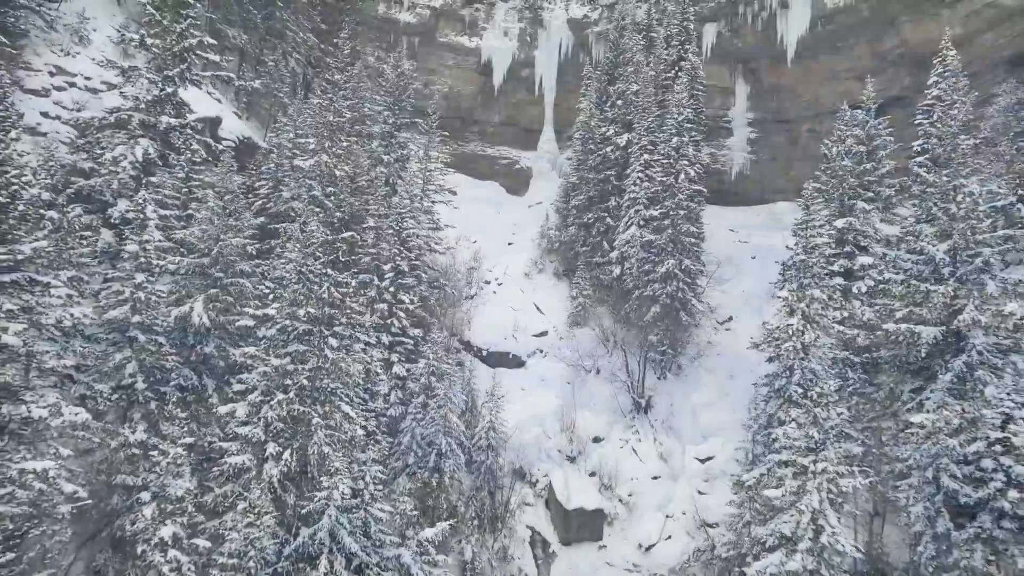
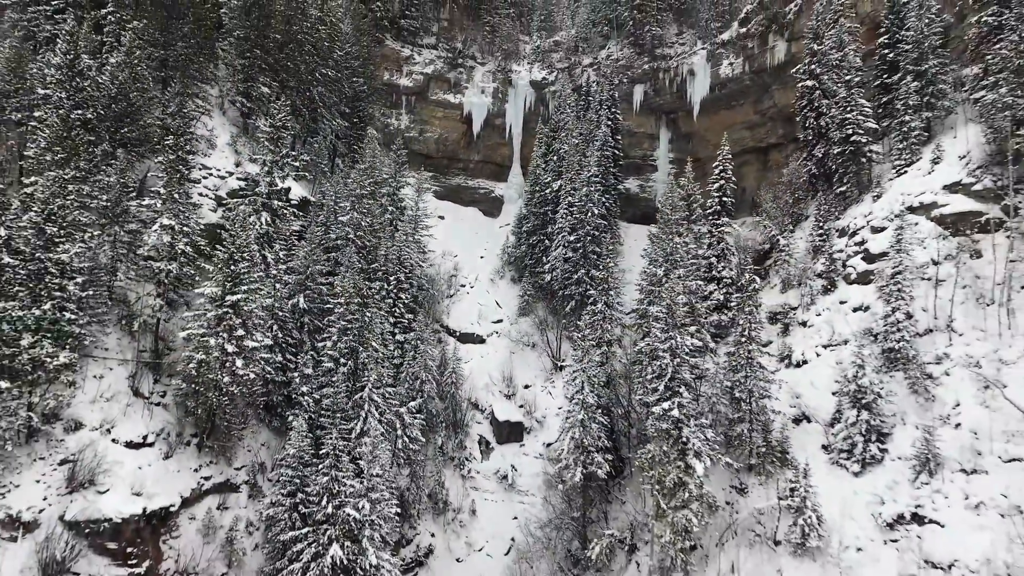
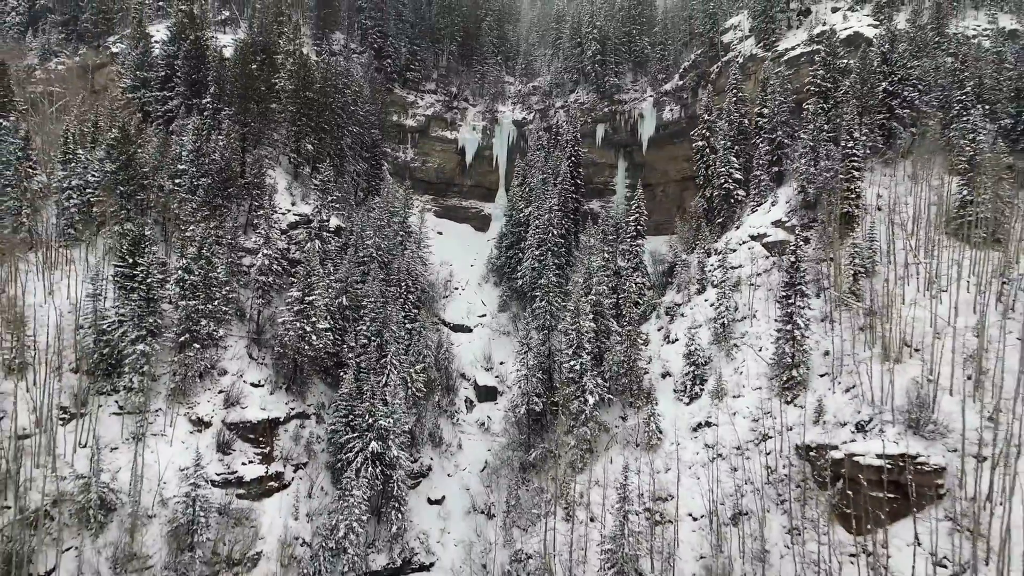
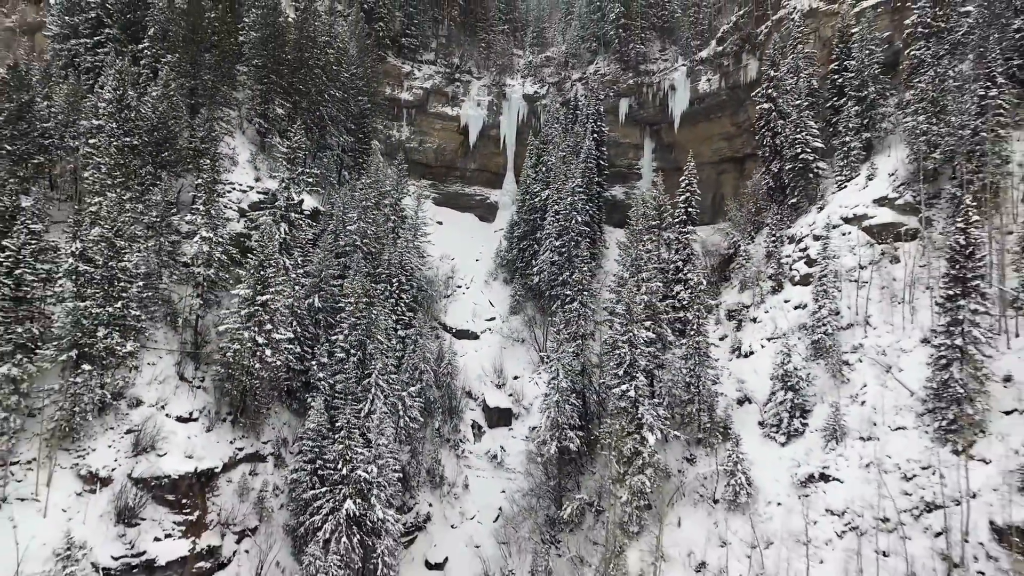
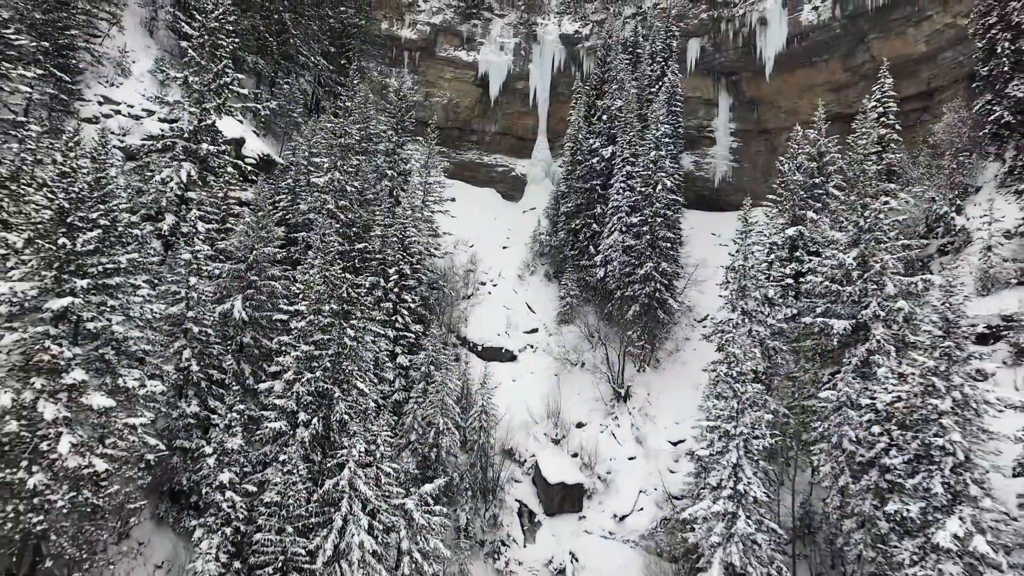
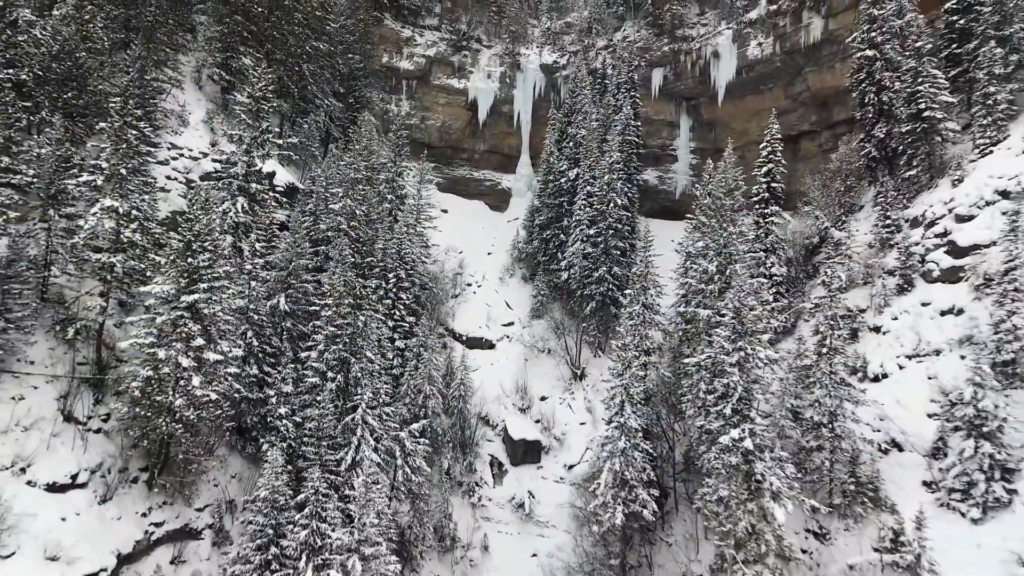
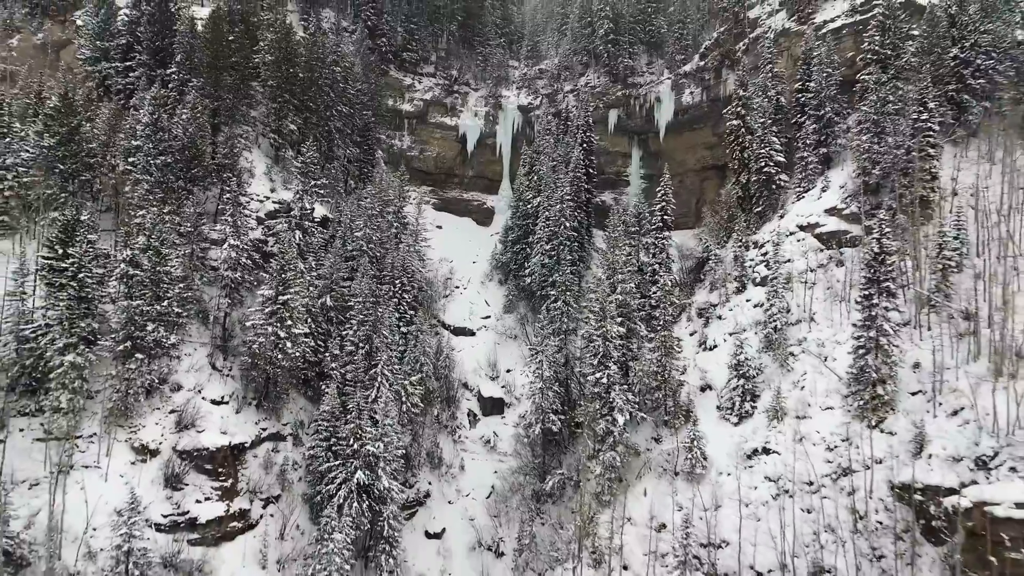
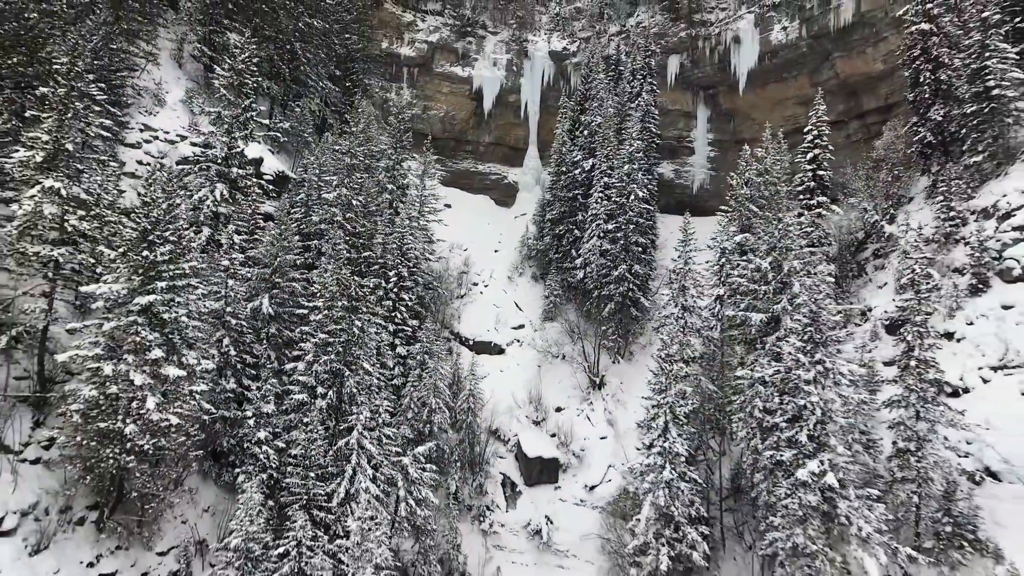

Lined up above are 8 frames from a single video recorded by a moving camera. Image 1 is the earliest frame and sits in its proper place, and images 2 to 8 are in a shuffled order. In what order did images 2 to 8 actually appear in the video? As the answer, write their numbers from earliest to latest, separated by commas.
5, 8, 6, 2, 4, 7, 3
